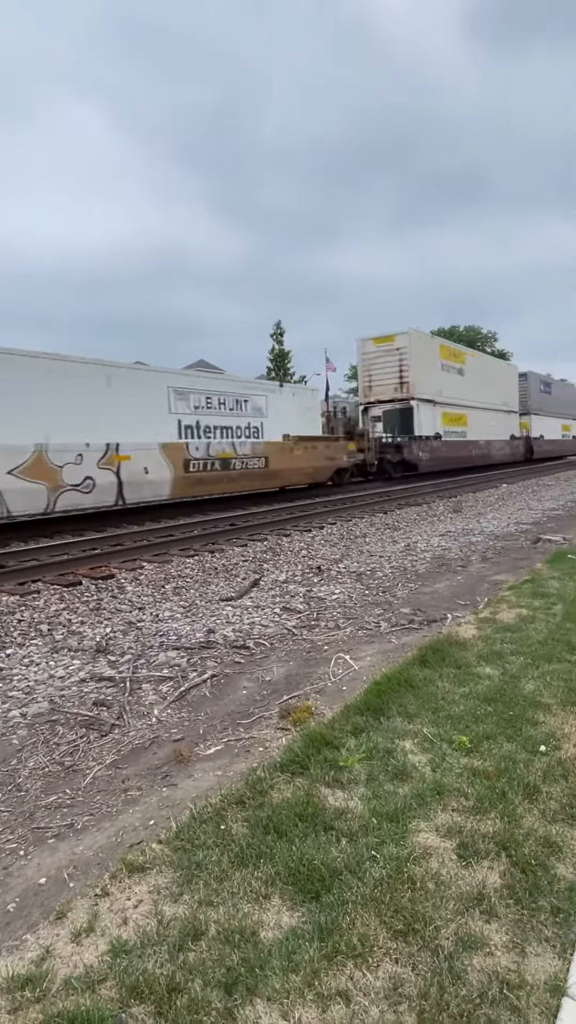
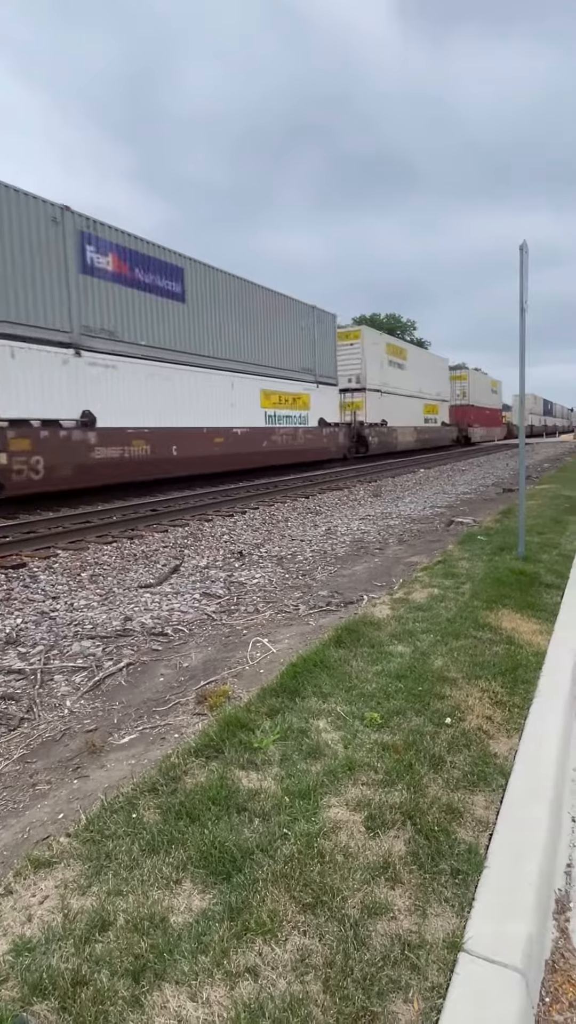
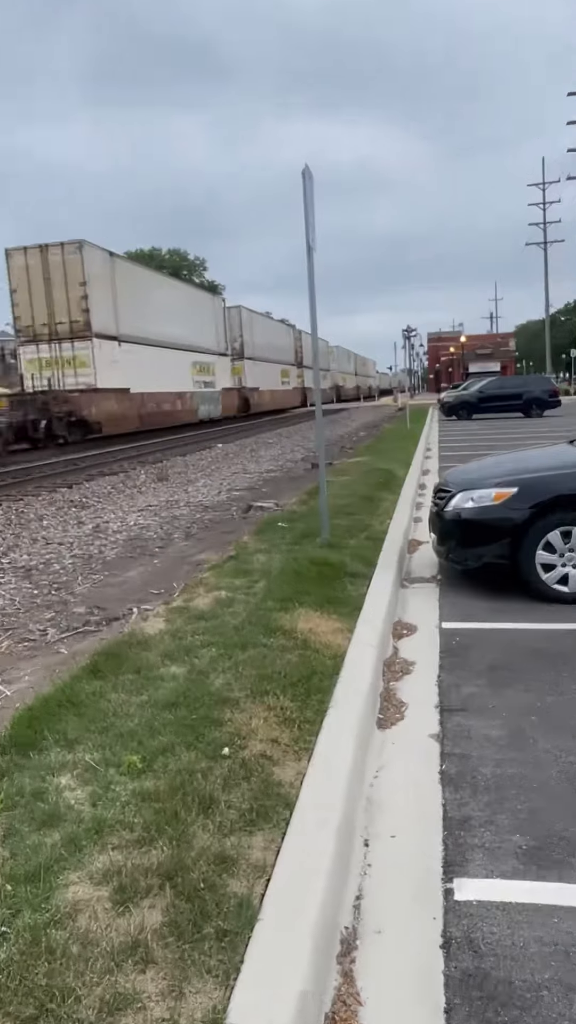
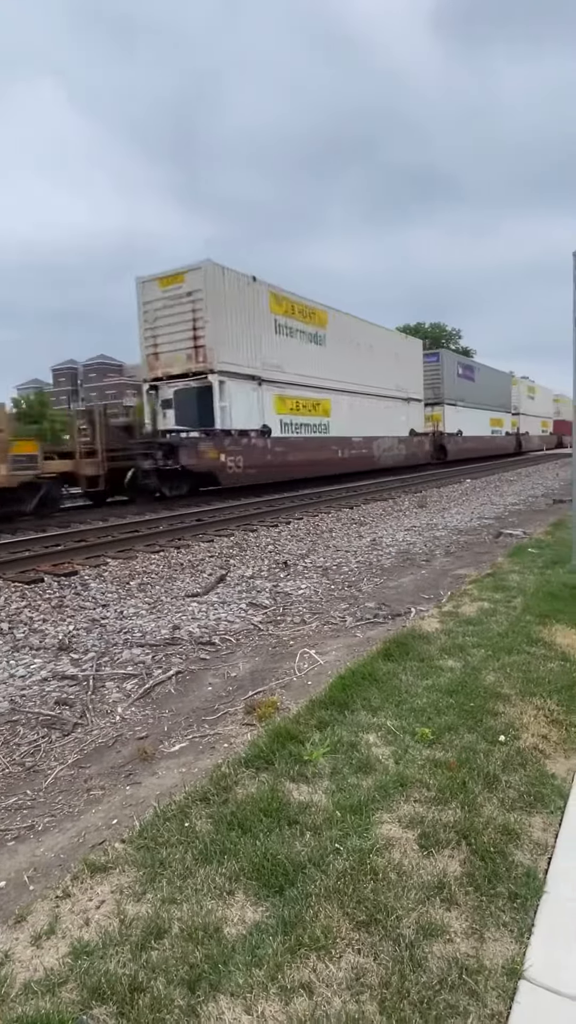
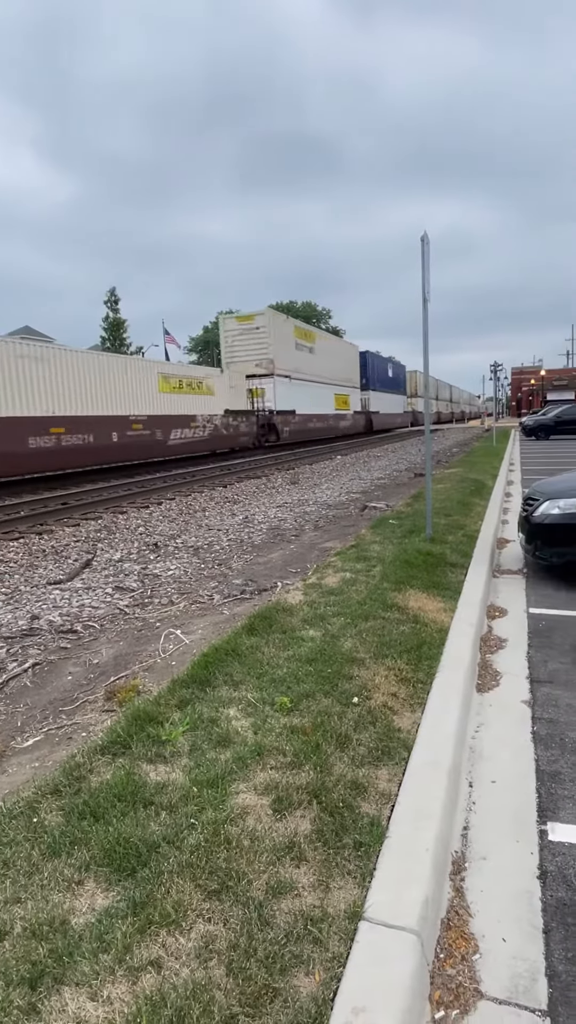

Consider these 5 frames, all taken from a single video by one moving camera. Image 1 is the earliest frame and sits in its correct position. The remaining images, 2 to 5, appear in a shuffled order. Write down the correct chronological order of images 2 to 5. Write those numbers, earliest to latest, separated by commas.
4, 2, 5, 3
